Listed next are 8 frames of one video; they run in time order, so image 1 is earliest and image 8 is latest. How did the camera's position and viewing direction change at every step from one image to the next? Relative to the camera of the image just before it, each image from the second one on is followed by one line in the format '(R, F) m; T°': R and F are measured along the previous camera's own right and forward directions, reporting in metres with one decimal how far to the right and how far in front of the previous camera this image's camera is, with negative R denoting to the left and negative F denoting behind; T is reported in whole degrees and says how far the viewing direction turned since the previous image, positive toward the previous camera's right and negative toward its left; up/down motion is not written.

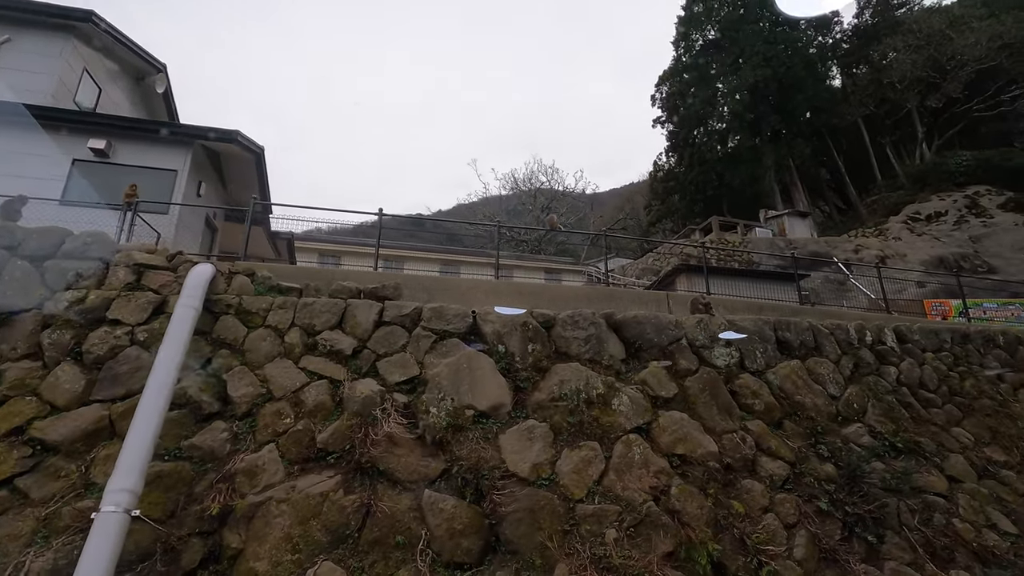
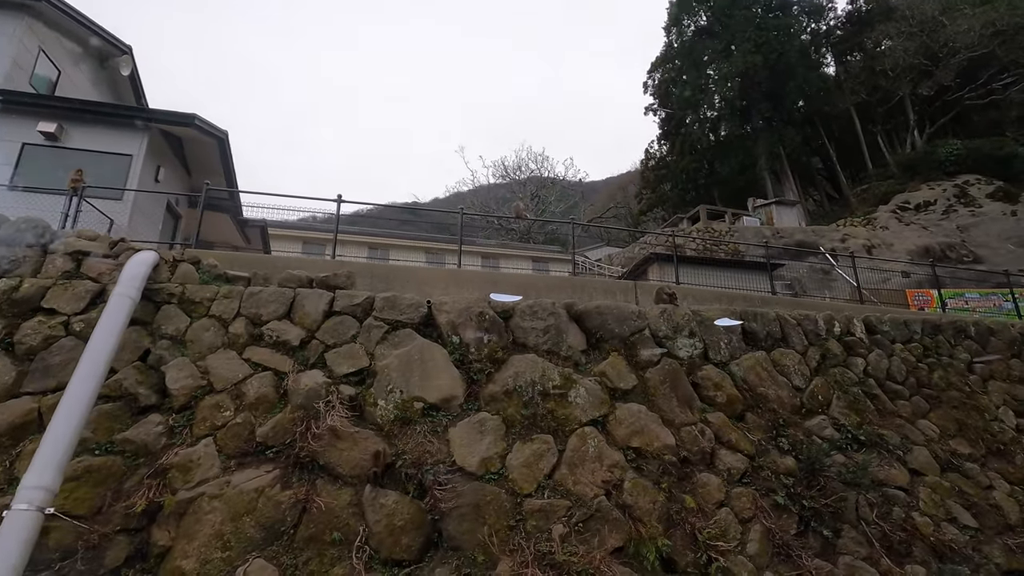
(+0.4, +0.1) m; 0°
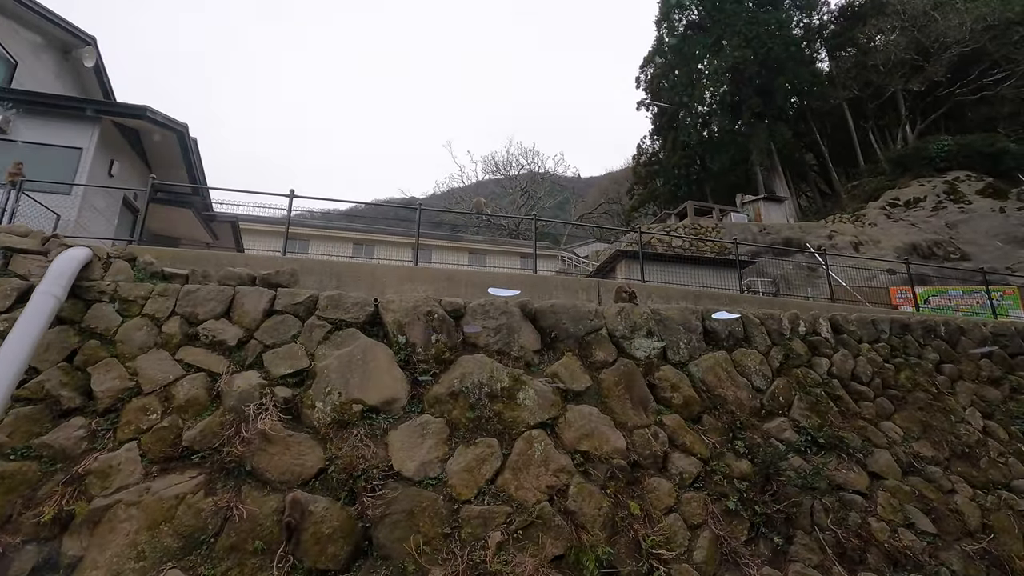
(+0.4, +0.1) m; 0°
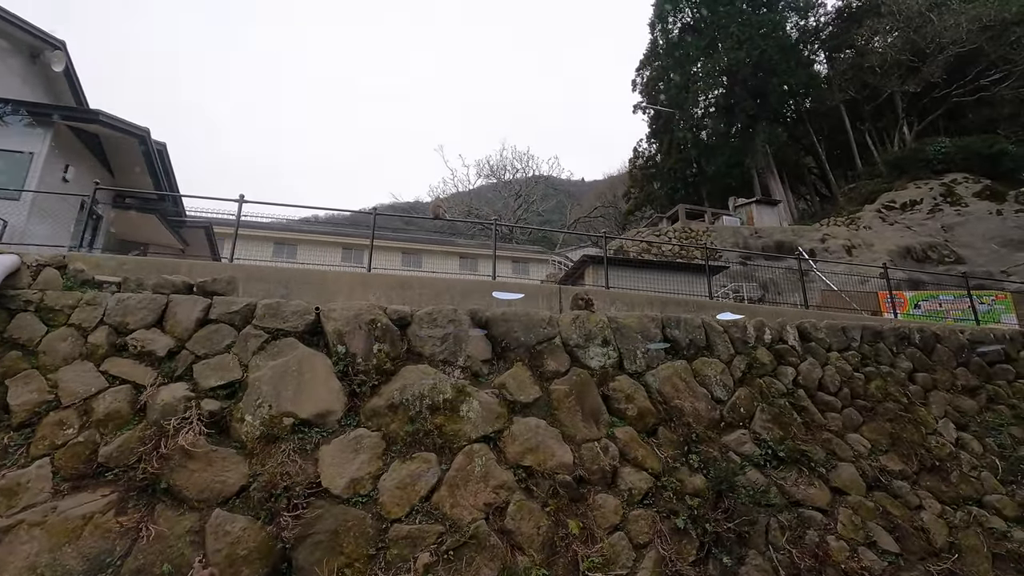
(+0.5, +0.2) m; 0°
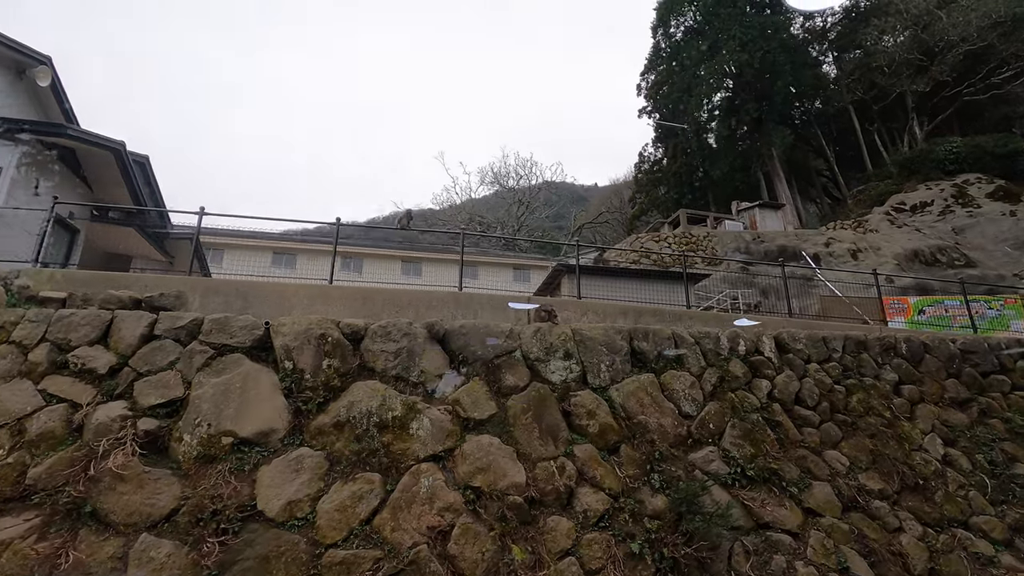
(+0.5, +0.2) m; -2°
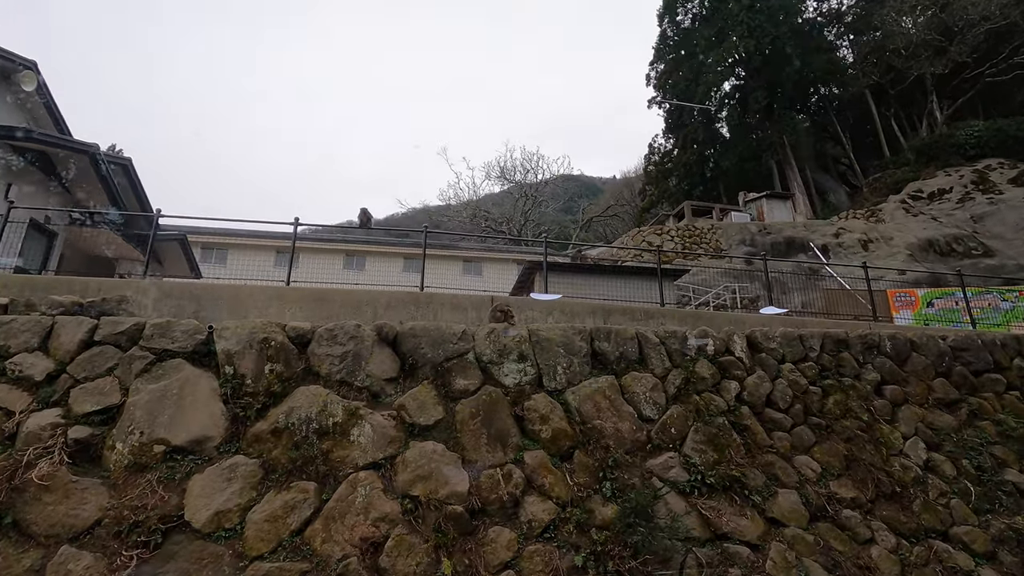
(+0.6, +0.2) m; -2°
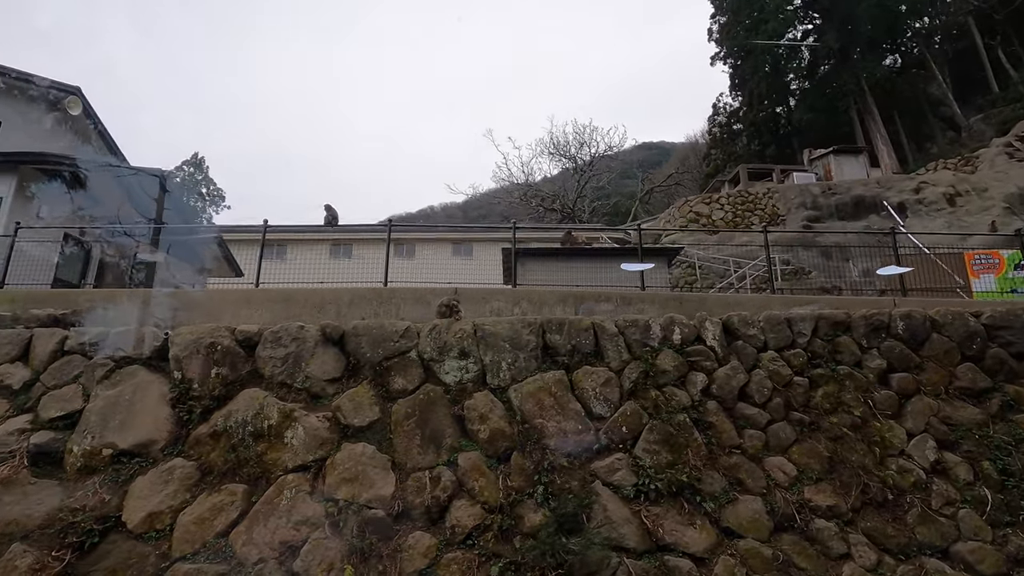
(+1.1, +0.3) m; -9°
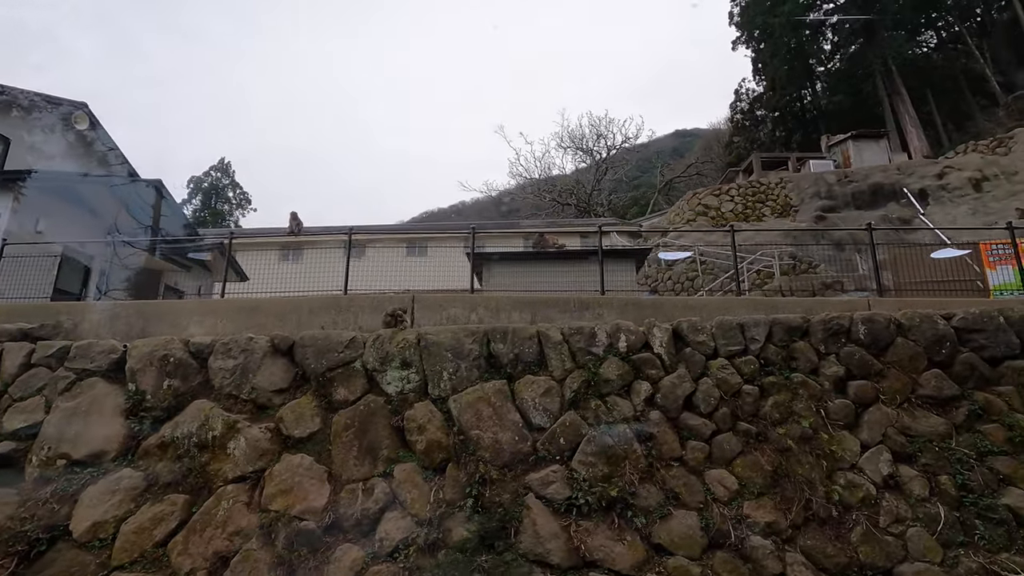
(+0.7, +0.1) m; -4°
